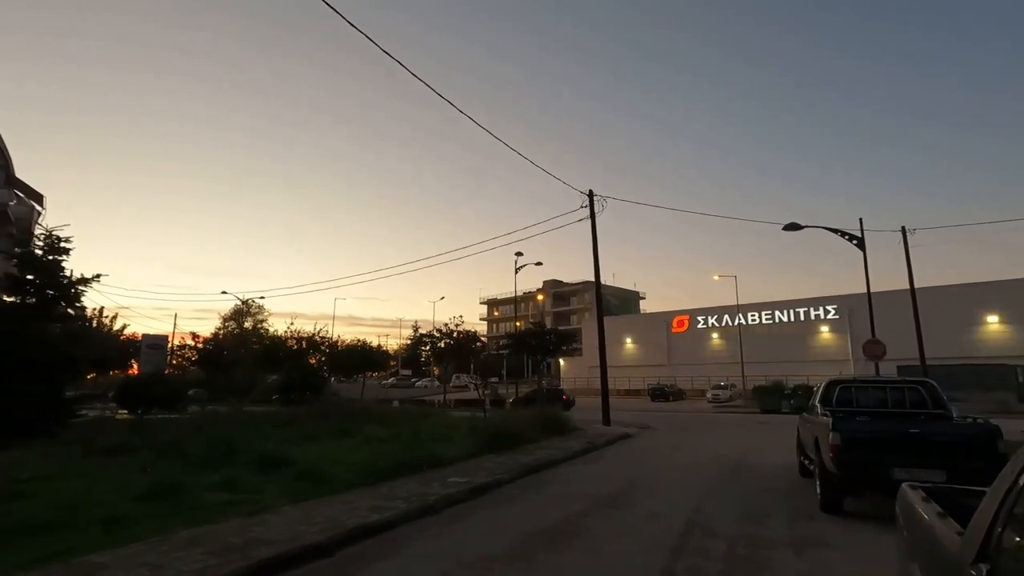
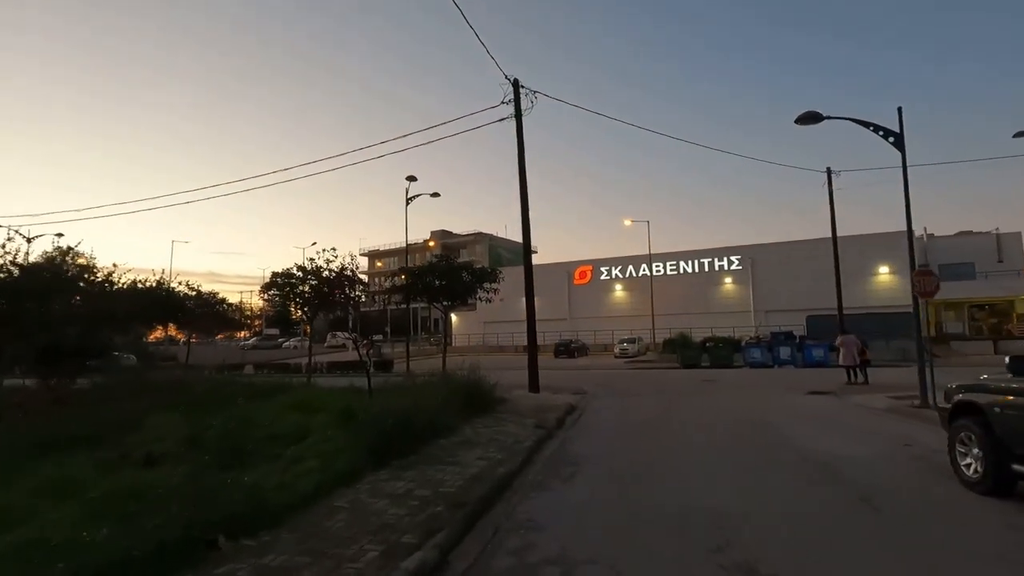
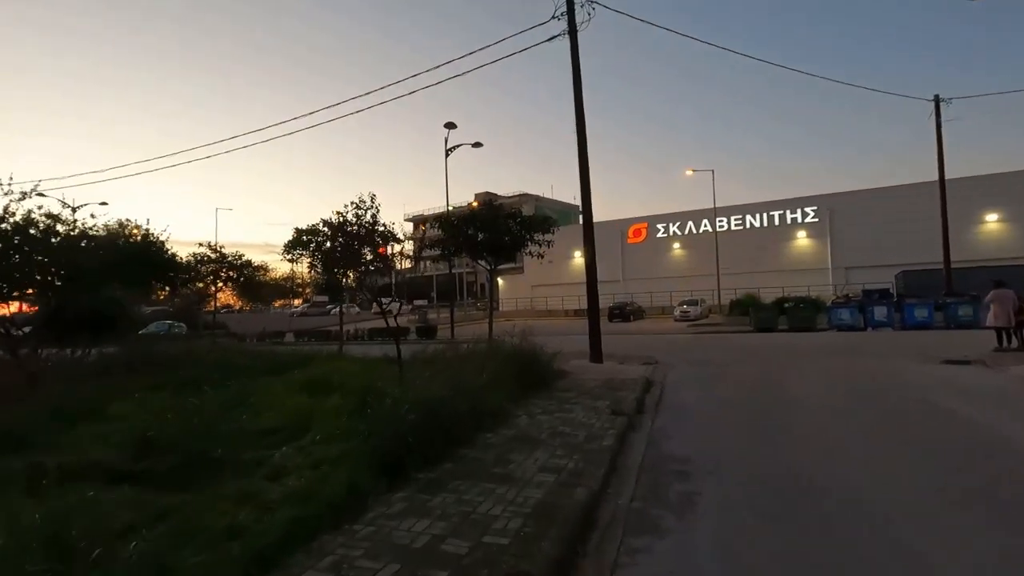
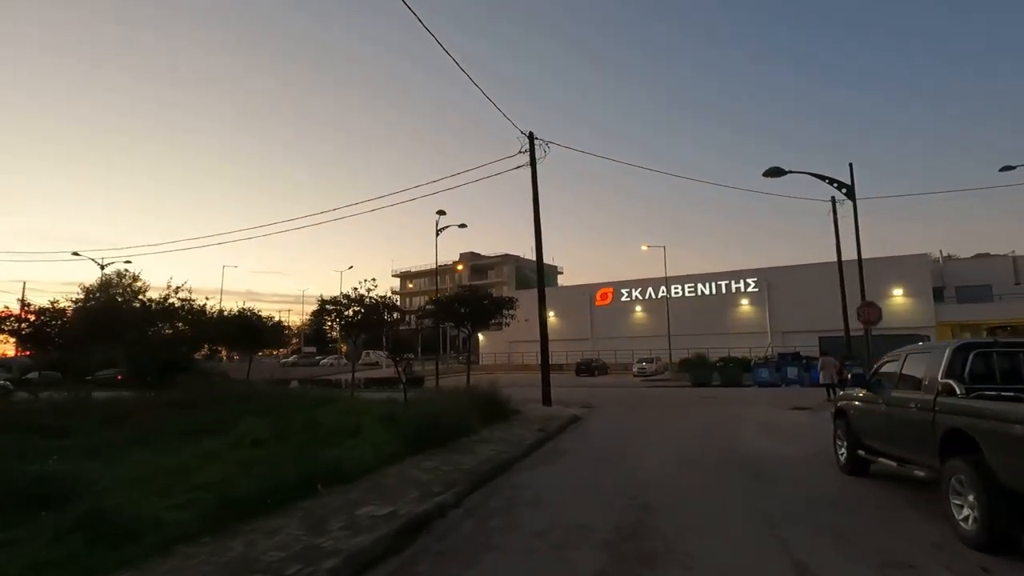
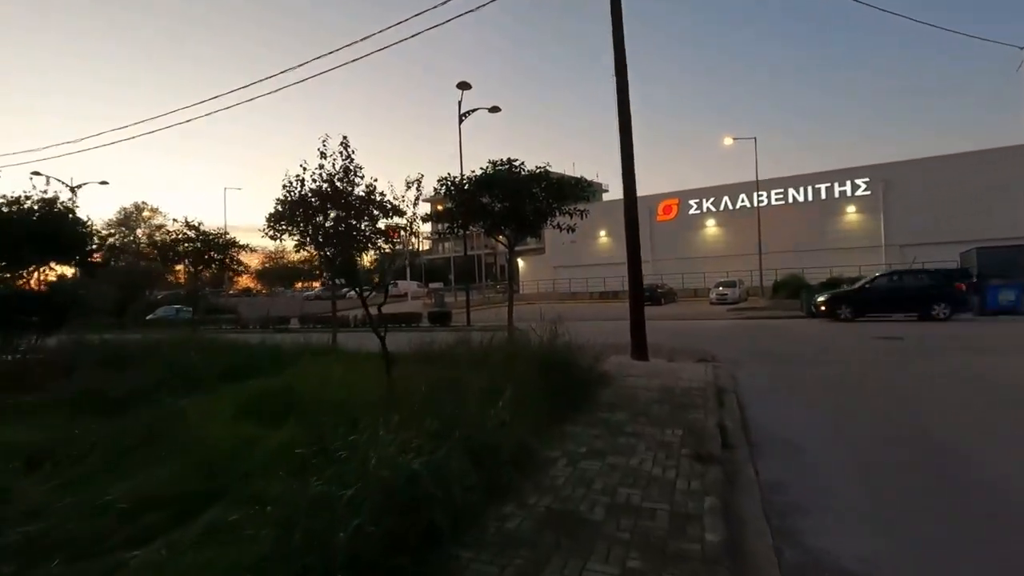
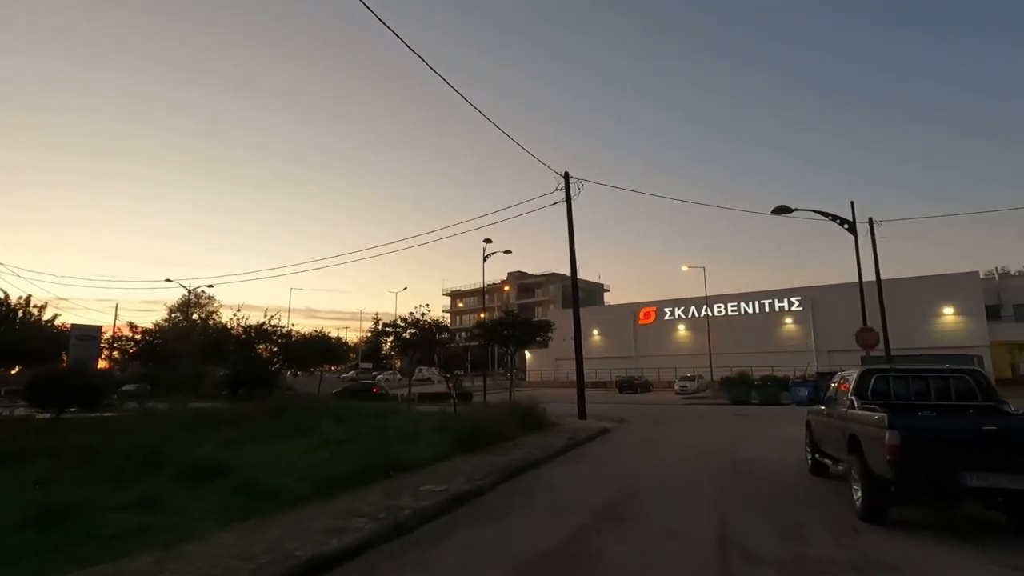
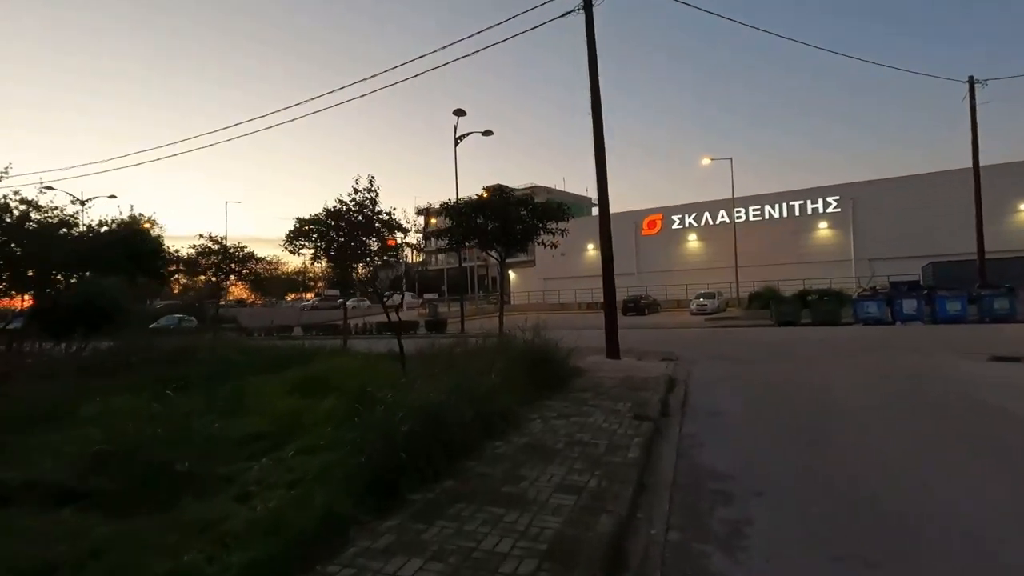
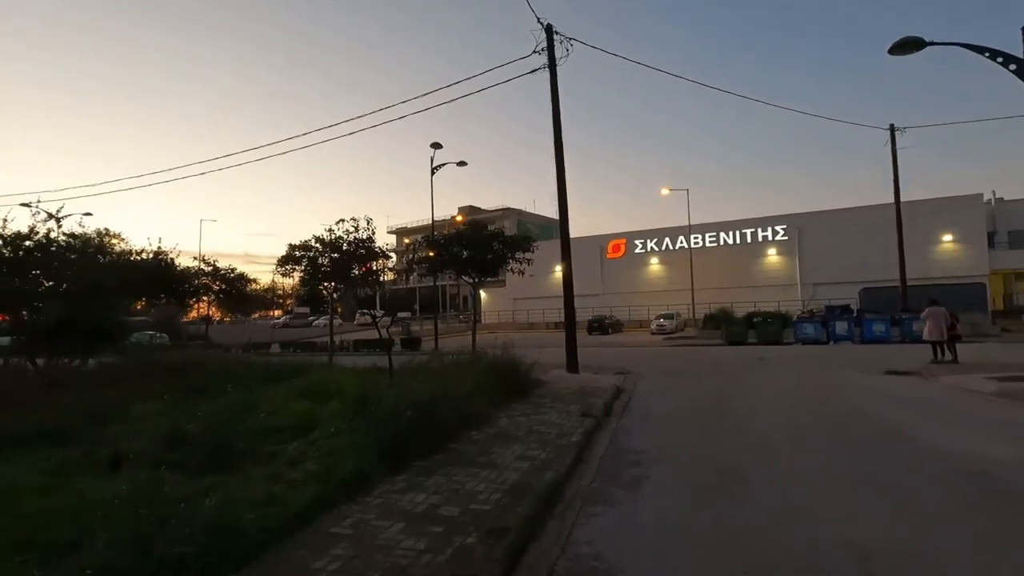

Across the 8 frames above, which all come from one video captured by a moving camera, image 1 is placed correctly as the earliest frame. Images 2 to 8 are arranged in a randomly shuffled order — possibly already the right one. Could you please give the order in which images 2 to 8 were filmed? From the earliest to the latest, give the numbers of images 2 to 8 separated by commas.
6, 4, 2, 8, 3, 7, 5
